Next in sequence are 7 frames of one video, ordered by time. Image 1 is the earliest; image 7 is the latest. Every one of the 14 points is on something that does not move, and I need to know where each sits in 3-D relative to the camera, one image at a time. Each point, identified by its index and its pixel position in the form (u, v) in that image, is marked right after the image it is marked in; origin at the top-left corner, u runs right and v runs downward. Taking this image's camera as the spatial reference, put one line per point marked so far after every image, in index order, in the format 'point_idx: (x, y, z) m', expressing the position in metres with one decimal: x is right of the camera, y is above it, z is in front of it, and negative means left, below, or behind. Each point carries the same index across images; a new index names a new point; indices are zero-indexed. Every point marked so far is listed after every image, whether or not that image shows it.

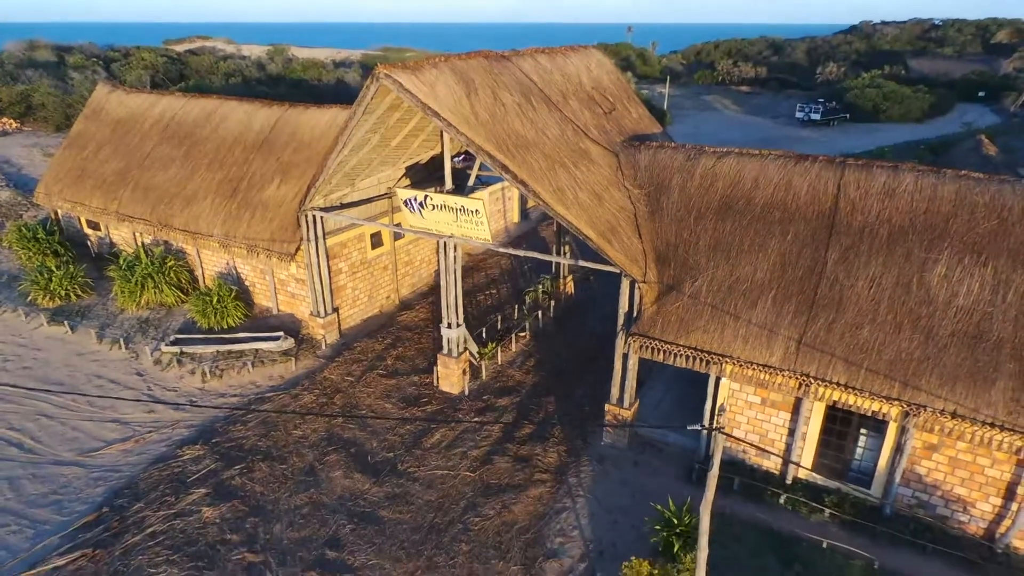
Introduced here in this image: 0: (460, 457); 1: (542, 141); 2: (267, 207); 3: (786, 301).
0: (-1.1, -3.4, +12.9) m
1: (+0.6, +2.9, +12.4) m
2: (-6.5, +2.2, +16.8) m
3: (+4.7, -0.2, +10.8) m
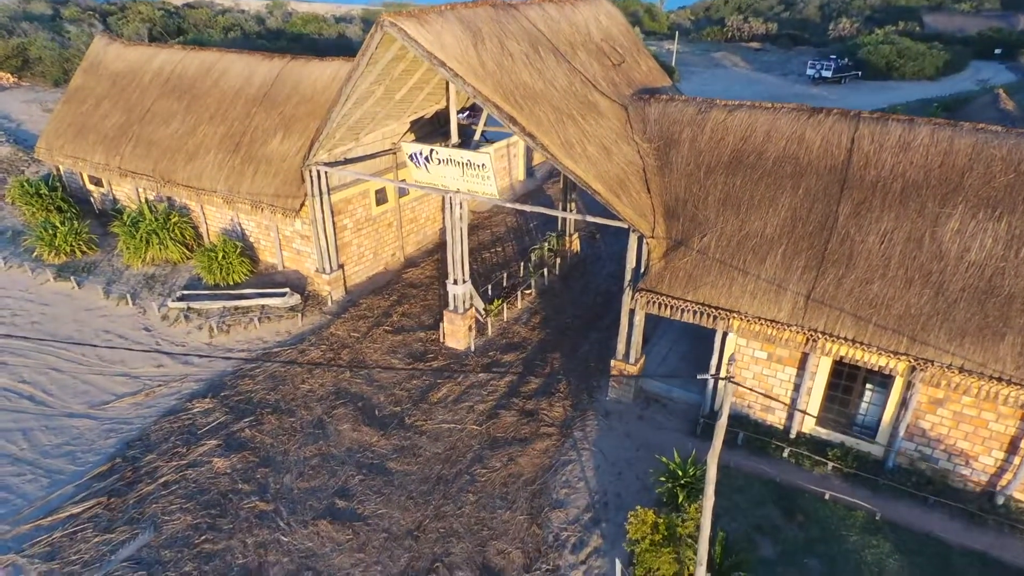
0: (-0.9, -2.5, +13.0) m
1: (+0.8, +3.7, +12.2) m
2: (-6.3, +3.3, +16.6) m
3: (+4.8, +0.5, +10.8) m
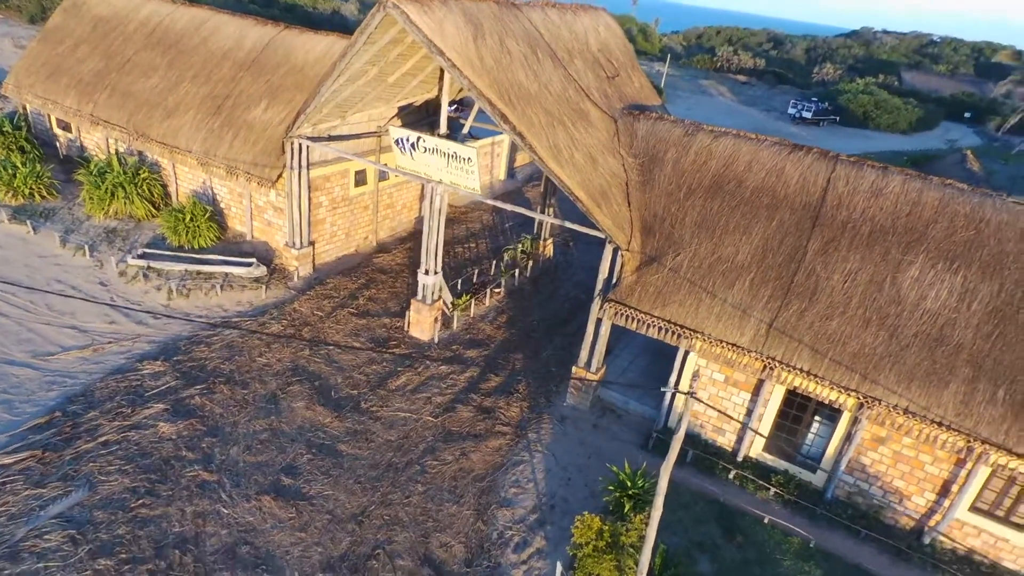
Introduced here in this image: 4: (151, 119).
0: (-1.8, -2.3, +12.9) m
1: (+0.7, +3.7, +12.2) m
2: (-6.7, +4.1, +16.3) m
3: (+4.4, 0.0, +11.1) m
4: (-10.0, +4.7, +17.5) m
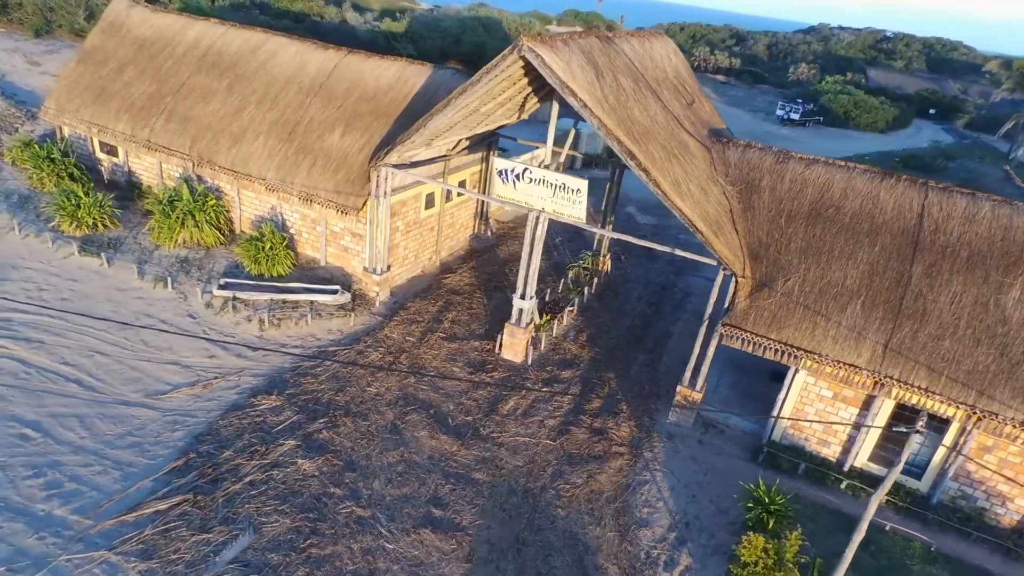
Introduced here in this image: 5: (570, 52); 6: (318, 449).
0: (+0.6, -2.9, +13.4) m
1: (+2.9, +3.2, +12.8) m
2: (-4.7, +3.4, +16.3) m
3: (+6.7, -0.4, +11.8) m
4: (-8.1, +3.9, +17.3) m
5: (+1.1, +4.4, +11.9) m
6: (-3.7, -3.1, +12.0) m
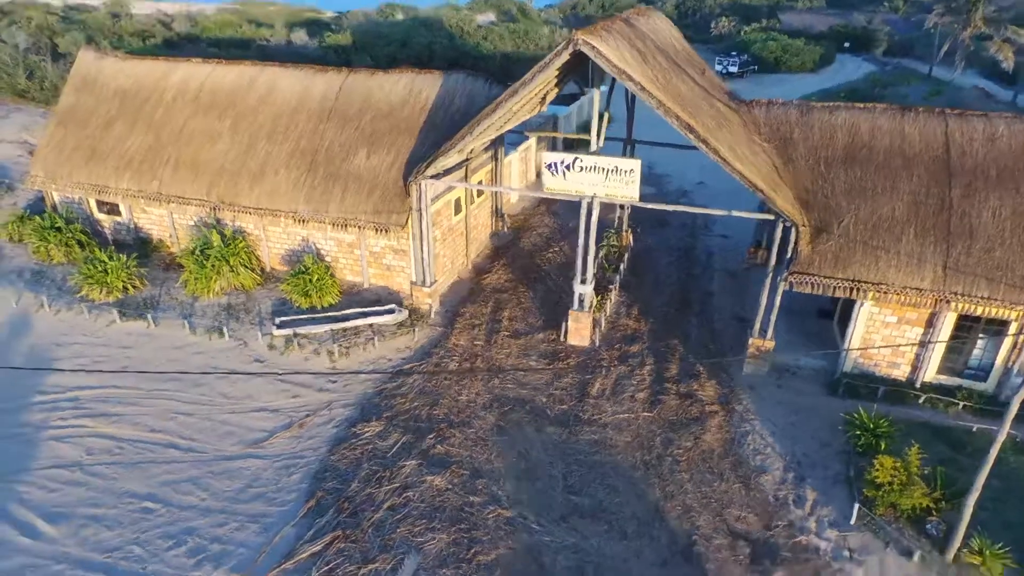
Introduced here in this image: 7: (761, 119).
0: (+2.6, -2.5, +13.9) m
1: (+3.9, +3.9, +13.3) m
2: (-3.9, +2.8, +16.3) m
3: (+8.4, +1.1, +12.8) m
4: (-7.4, +2.7, +17.0) m
5: (+2.0, +4.8, +12.3) m
6: (-1.4, -3.4, +12.2) m
7: (+5.8, +4.0, +15.1) m
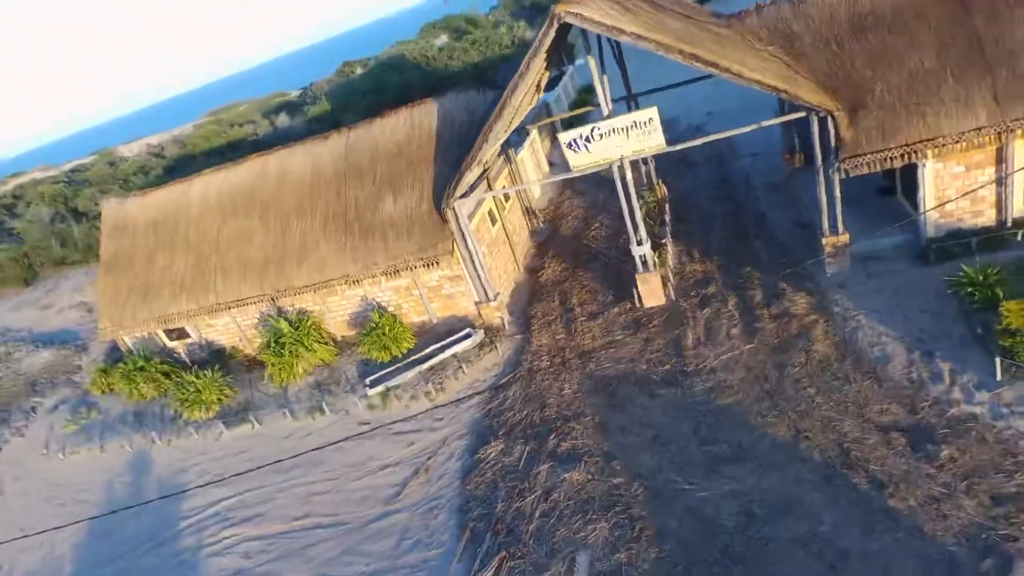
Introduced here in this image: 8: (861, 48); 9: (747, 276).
0: (+4.7, -1.1, +13.7) m
1: (+3.7, +5.3, +13.2) m
2: (-3.1, +1.7, +16.6) m
3: (+8.8, +4.2, +12.4) m
4: (-6.2, +0.5, +17.5) m
5: (+1.5, +5.5, +12.3) m
6: (+1.1, -3.3, +12.3) m
7: (+5.6, +6.1, +14.9) m
8: (+7.3, +5.1, +13.4) m
9: (+5.7, +0.3, +15.5) m
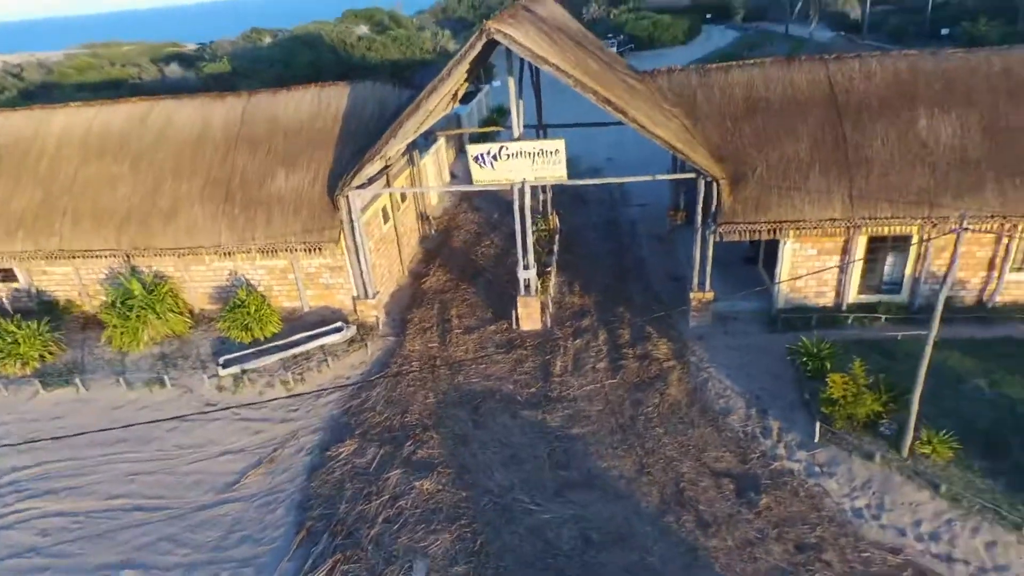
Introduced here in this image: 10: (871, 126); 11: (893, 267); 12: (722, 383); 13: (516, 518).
0: (+1.8, -1.9, +14.4) m
1: (+2.1, +4.6, +13.9) m
2: (-5.7, +2.2, +15.8) m
3: (+7.0, +2.6, +14.0) m
4: (-9.2, +1.5, +16.1) m
5: (+0.2, +5.2, +12.6) m
6: (-1.7, -3.5, +12.2) m
7: (+3.7, +5.1, +15.9) m
8: (+5.5, +3.7, +14.7) m
9: (+2.7, -0.7, +16.3) m
10: (+8.1, +3.6, +14.2) m
11: (+8.9, +0.5, +14.7) m
12: (+4.5, -2.0, +13.7) m
13: (+0.1, -4.0, +11.0) m
